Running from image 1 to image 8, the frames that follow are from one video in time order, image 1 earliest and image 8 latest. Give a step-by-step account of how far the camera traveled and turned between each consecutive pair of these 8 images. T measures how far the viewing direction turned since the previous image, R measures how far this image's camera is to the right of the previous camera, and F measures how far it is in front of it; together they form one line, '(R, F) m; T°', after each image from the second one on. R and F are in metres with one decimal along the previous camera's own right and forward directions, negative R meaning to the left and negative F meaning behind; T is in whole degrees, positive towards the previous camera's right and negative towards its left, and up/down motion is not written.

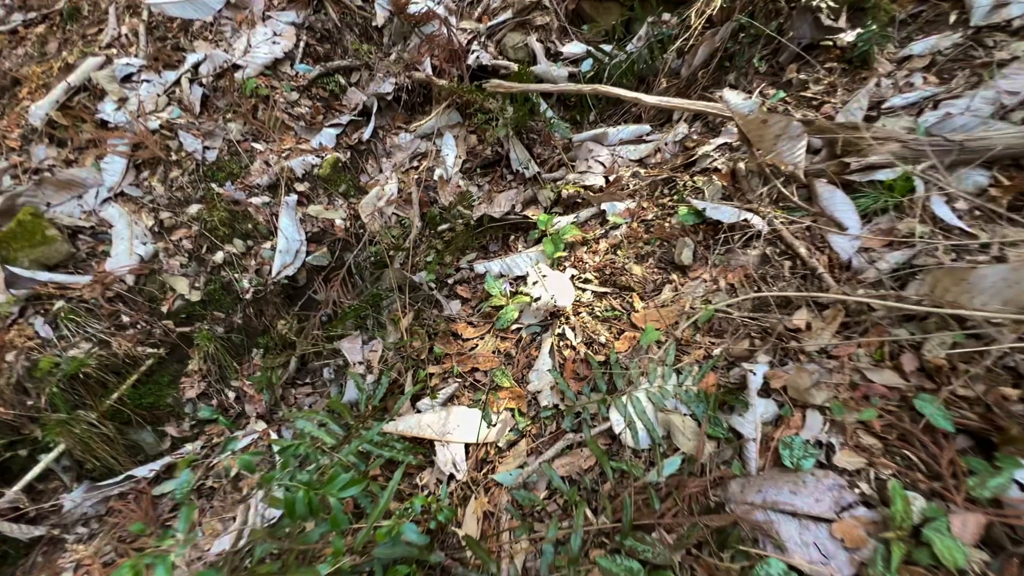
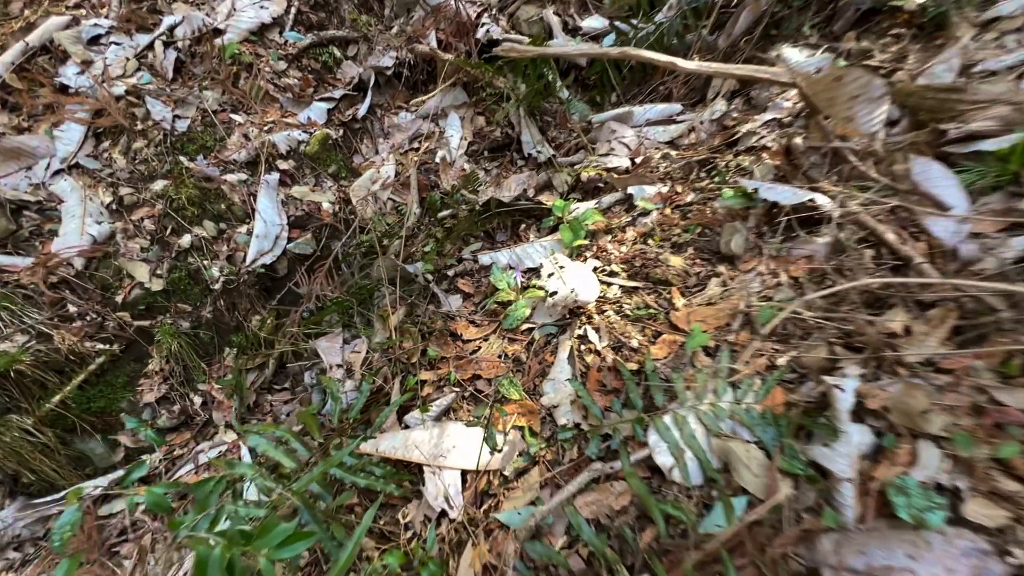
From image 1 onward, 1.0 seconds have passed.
(0.0, +0.5) m; -1°
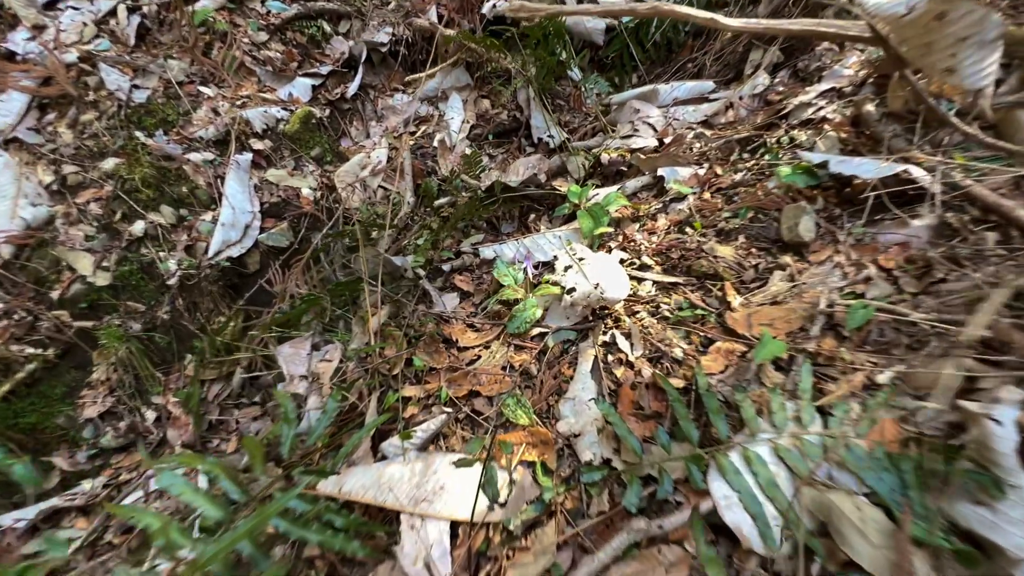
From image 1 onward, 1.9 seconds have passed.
(0.0, +0.5) m; -1°
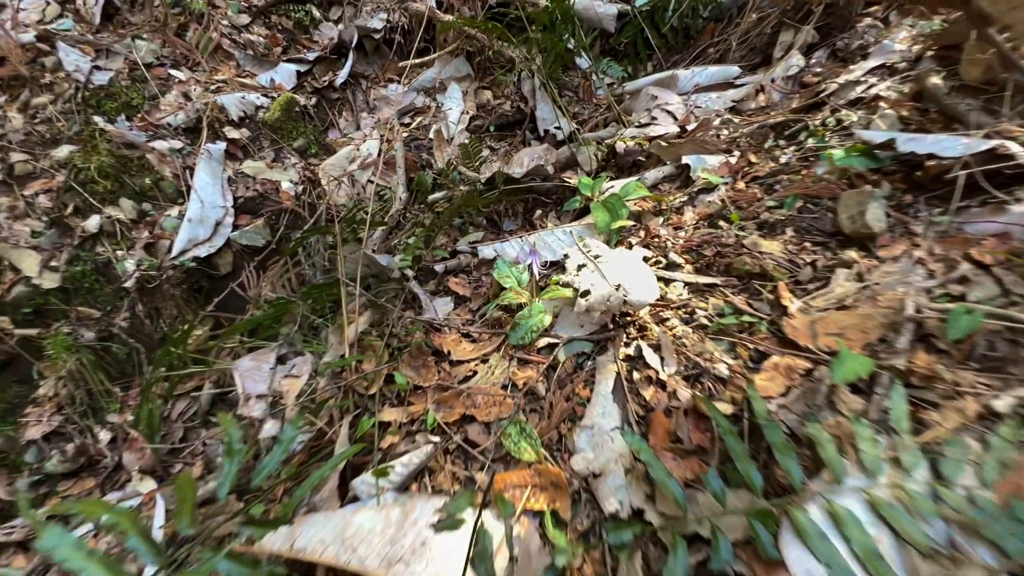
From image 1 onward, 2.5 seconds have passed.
(0.0, +0.3) m; 0°
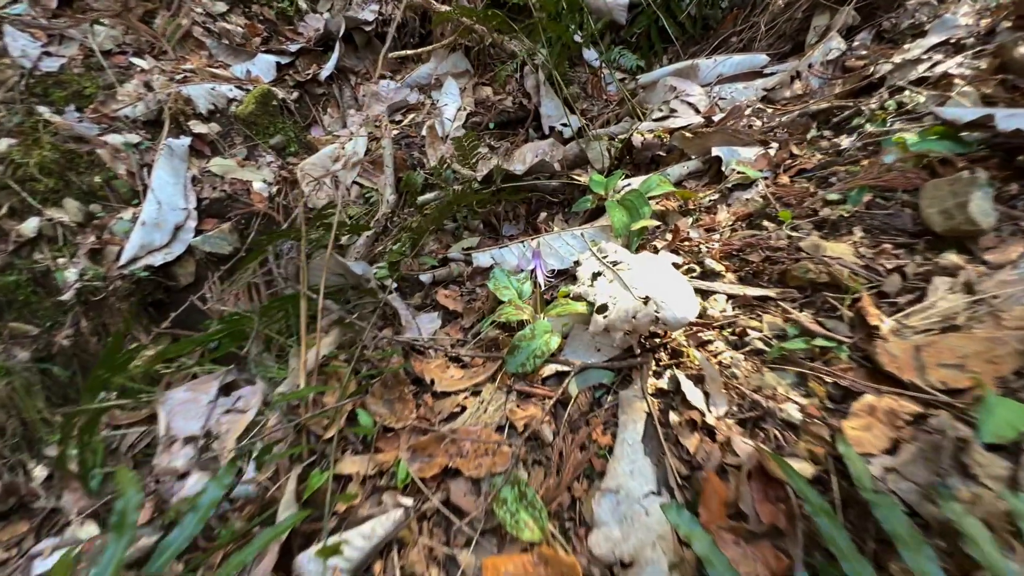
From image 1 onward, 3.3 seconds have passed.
(0.0, +0.3) m; -1°
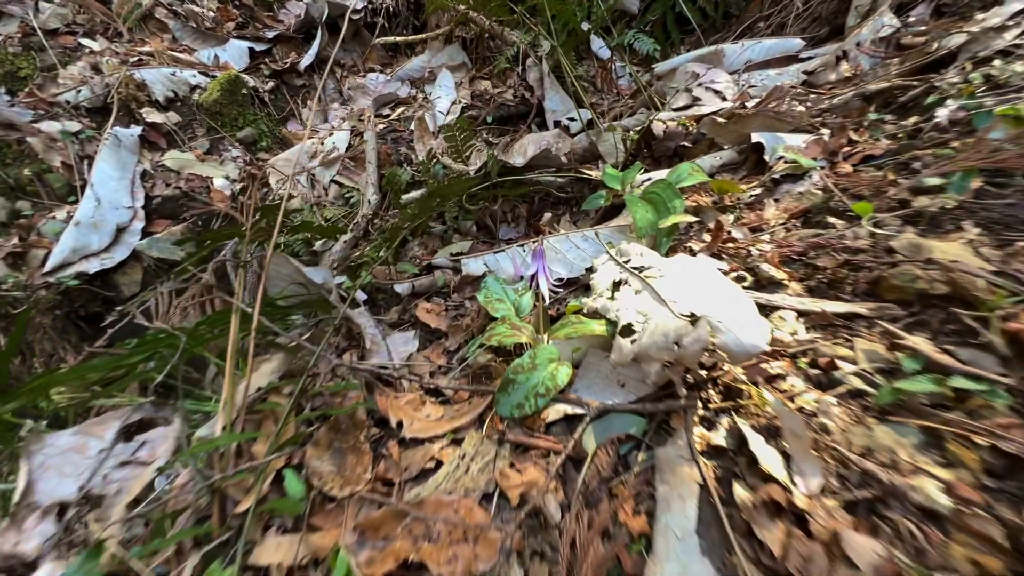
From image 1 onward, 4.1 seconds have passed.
(0.0, +0.3) m; 0°
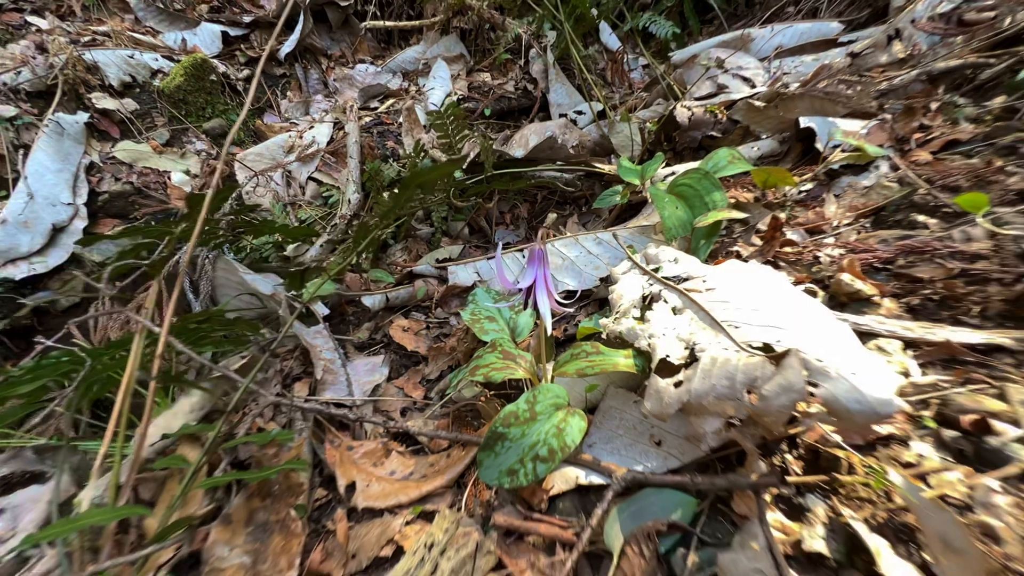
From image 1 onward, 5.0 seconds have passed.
(0.0, +0.3) m; 0°
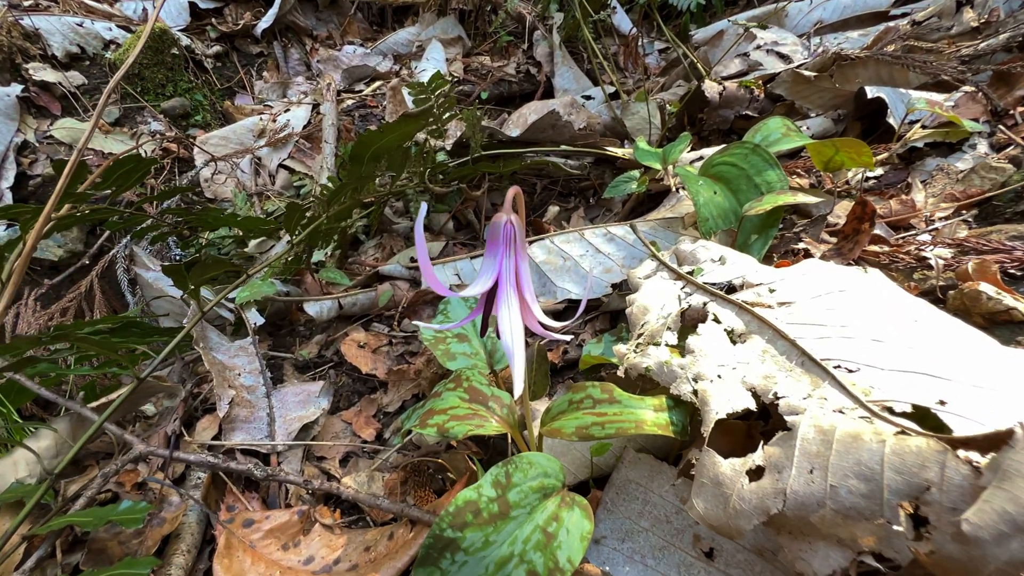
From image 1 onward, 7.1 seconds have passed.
(0.0, +0.3) m; -1°
